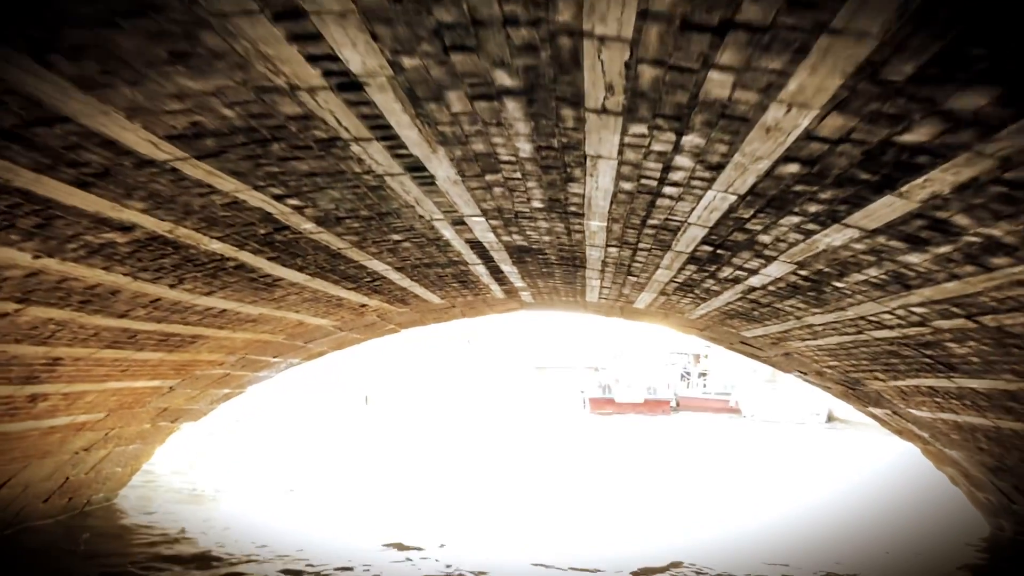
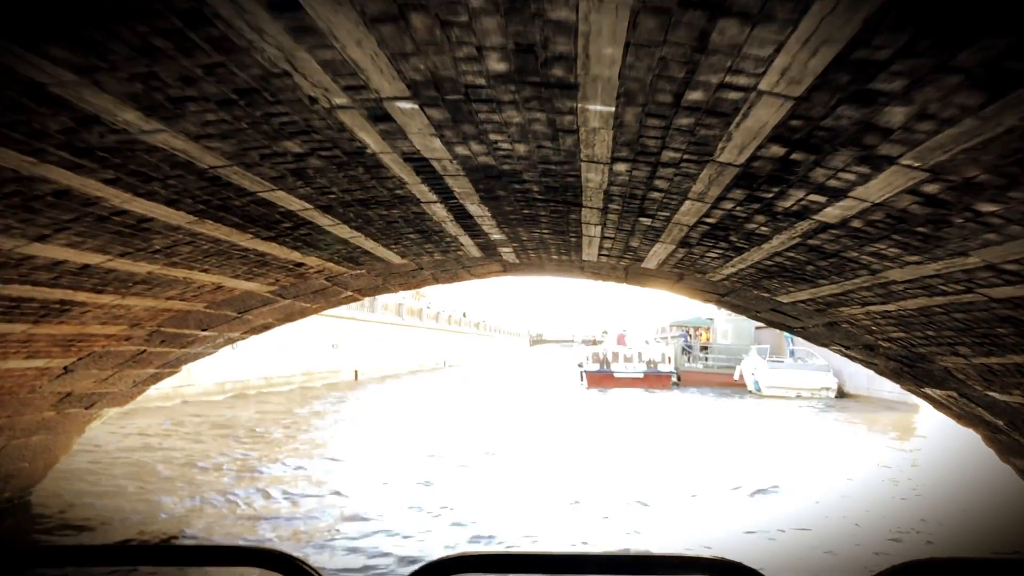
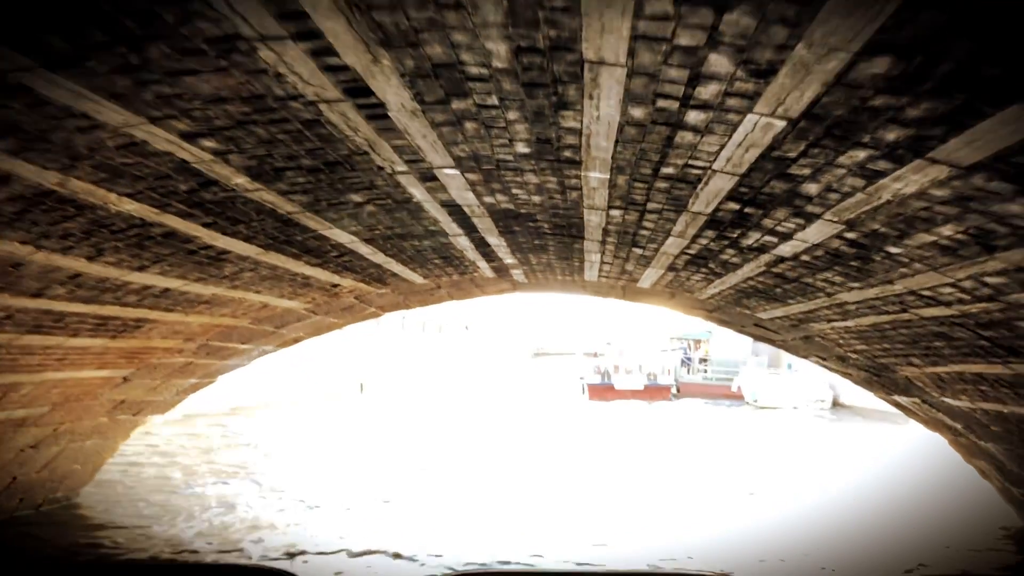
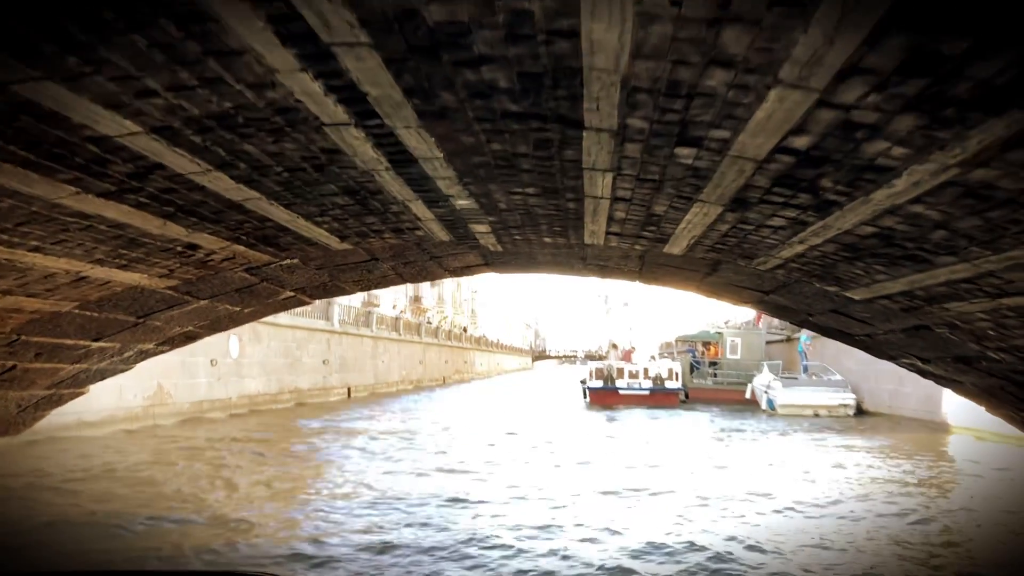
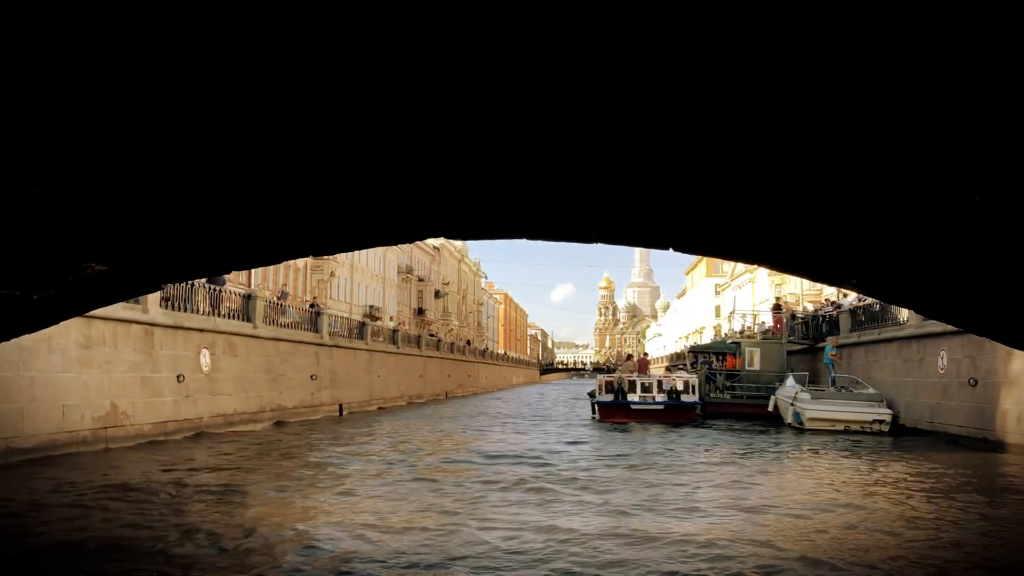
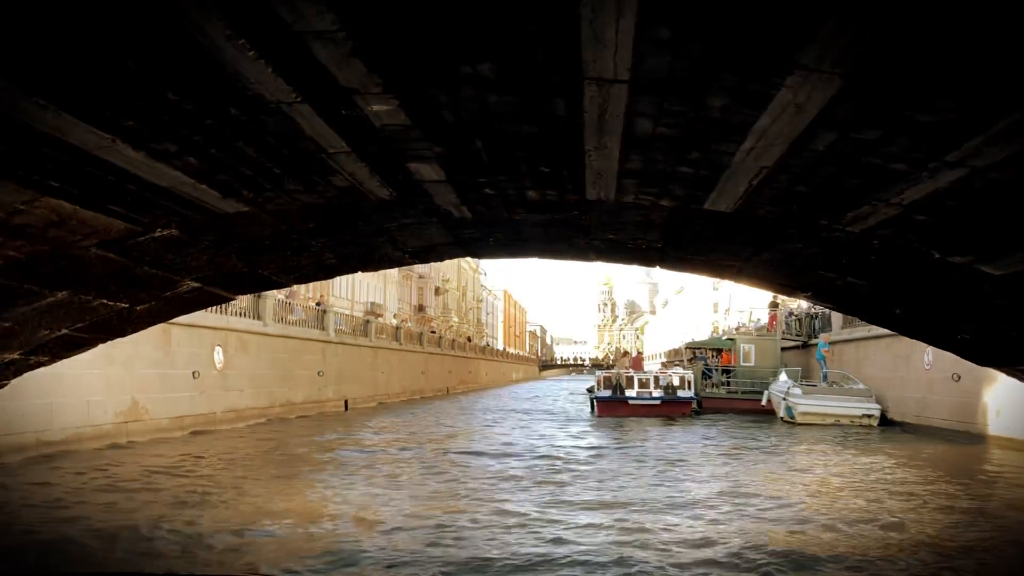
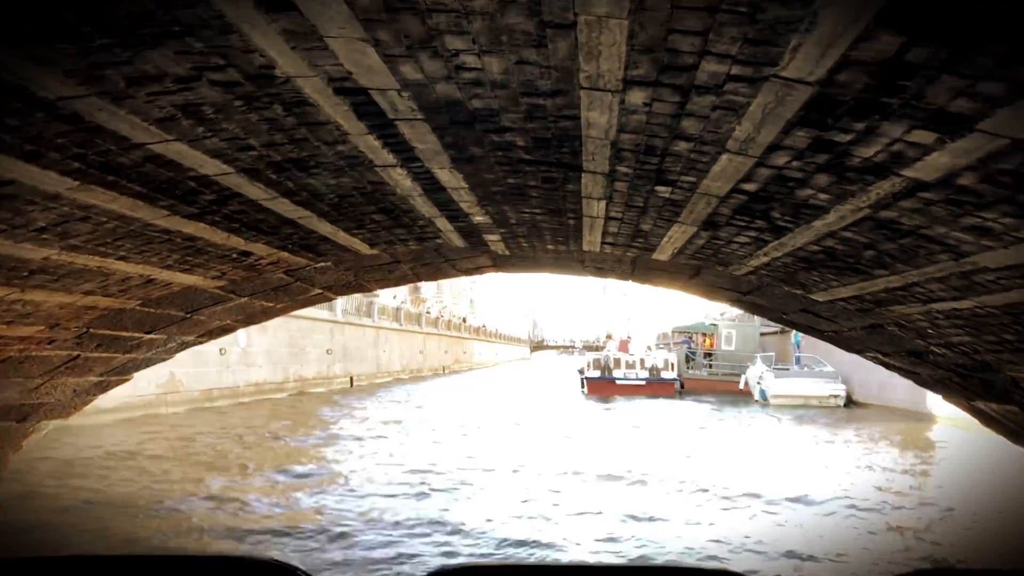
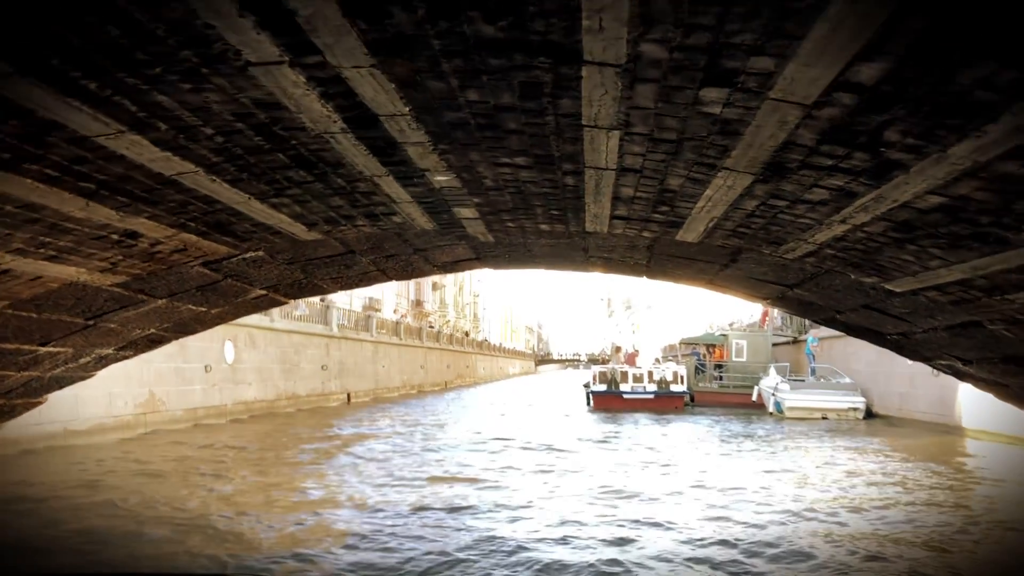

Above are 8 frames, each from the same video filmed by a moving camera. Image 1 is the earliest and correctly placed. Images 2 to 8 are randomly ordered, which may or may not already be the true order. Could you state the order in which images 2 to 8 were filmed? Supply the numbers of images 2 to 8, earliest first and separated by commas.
3, 2, 7, 4, 8, 6, 5
